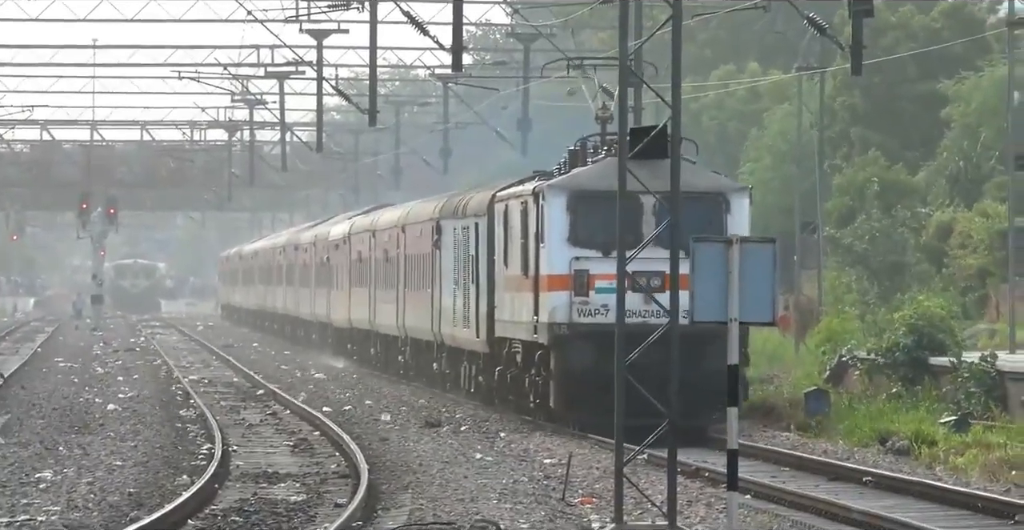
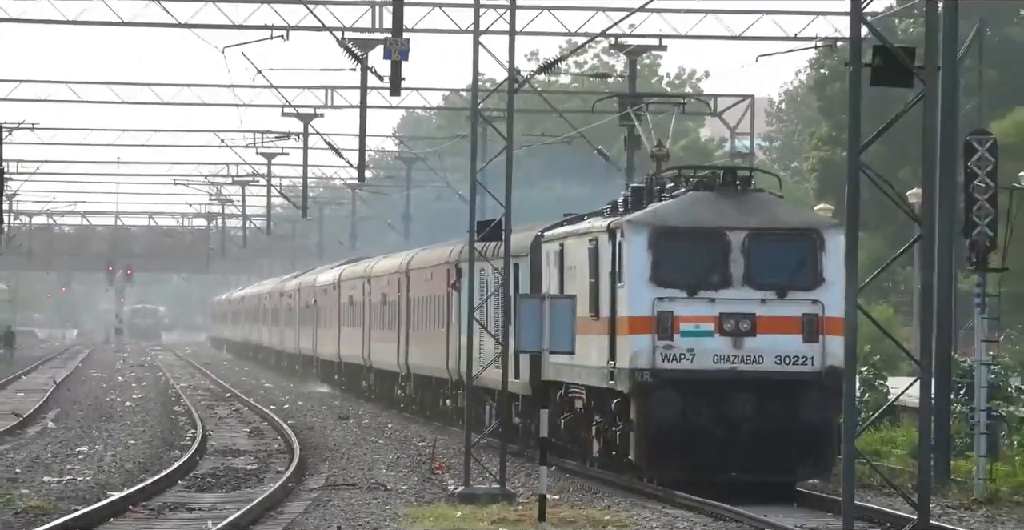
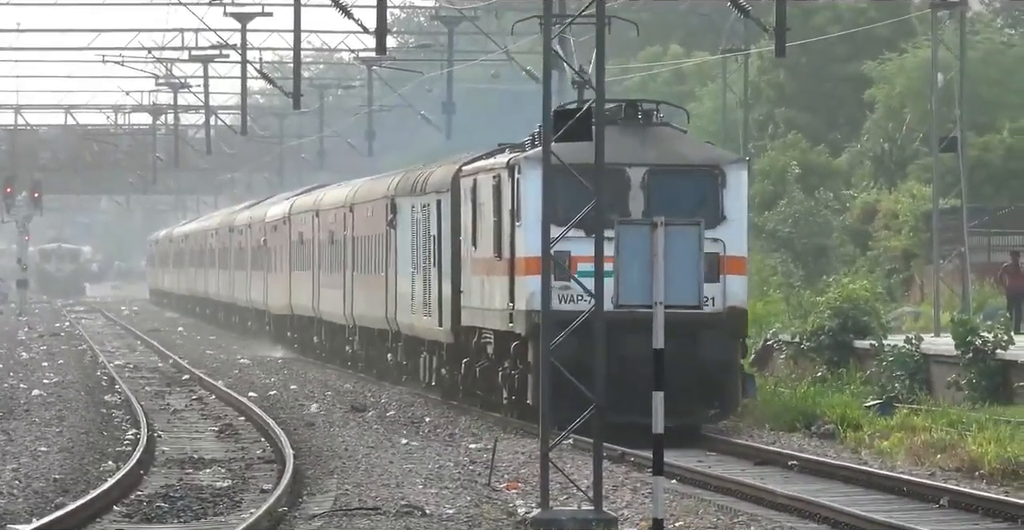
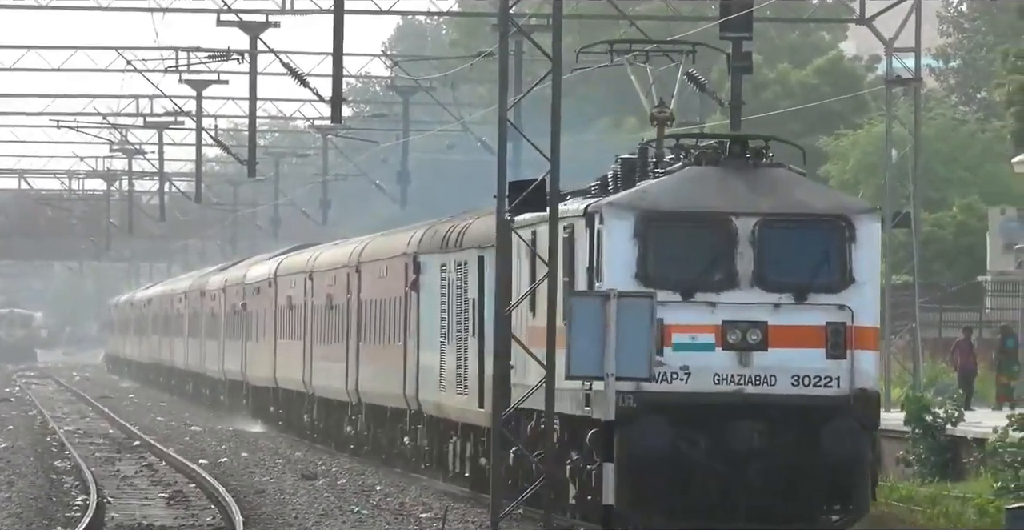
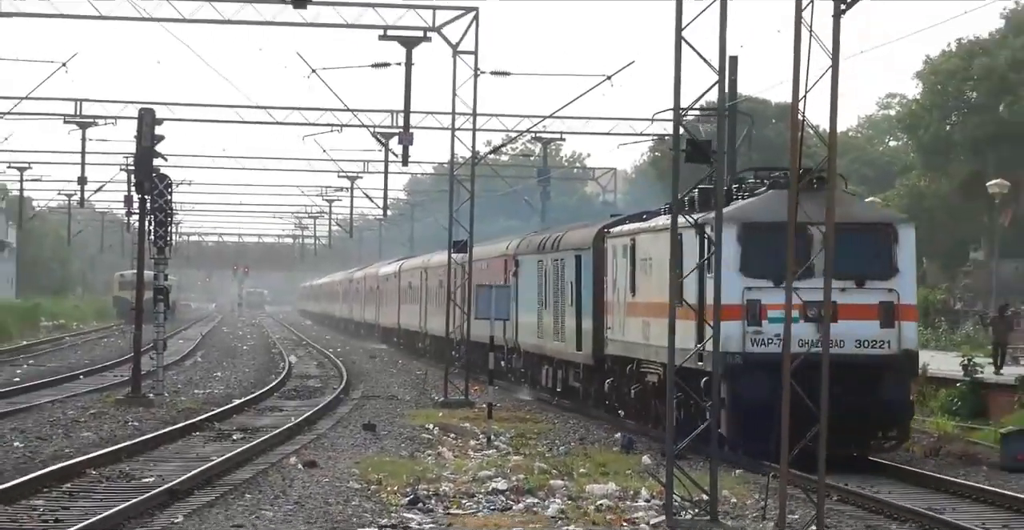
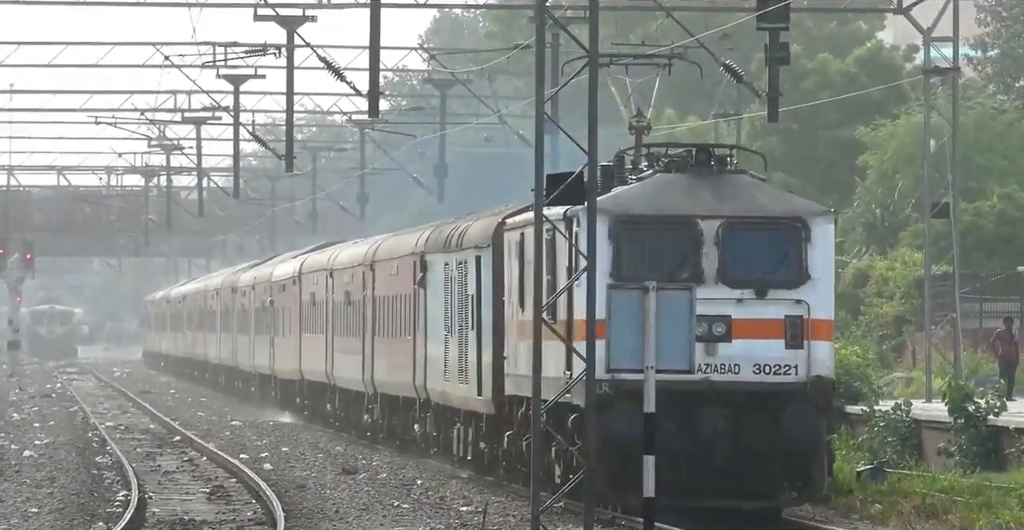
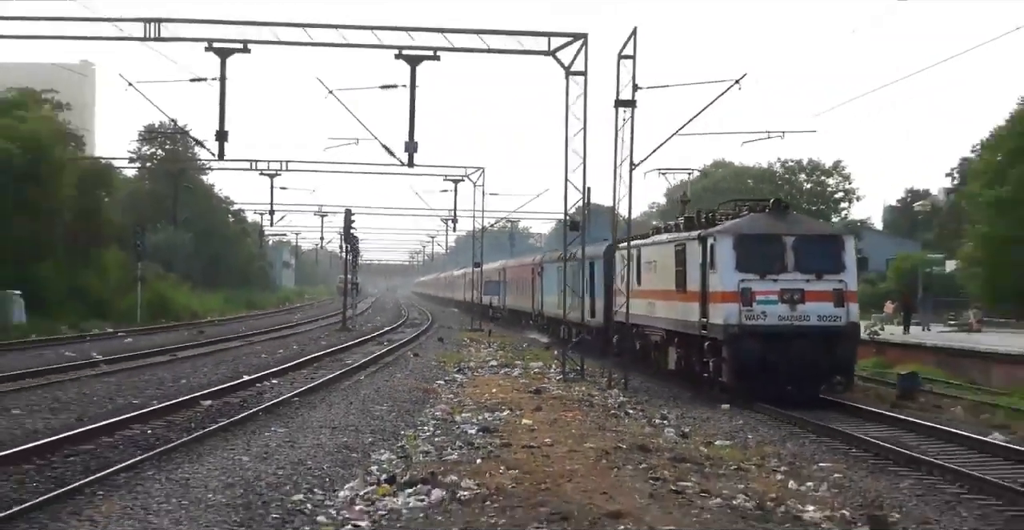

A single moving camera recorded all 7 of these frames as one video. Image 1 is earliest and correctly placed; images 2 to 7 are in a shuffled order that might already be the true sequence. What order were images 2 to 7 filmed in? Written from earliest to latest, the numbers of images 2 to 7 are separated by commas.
3, 6, 4, 2, 5, 7
